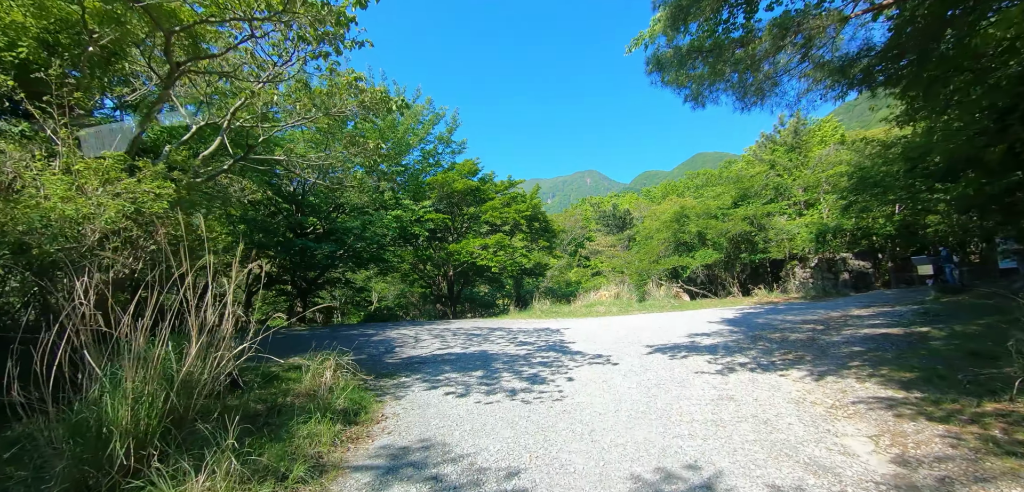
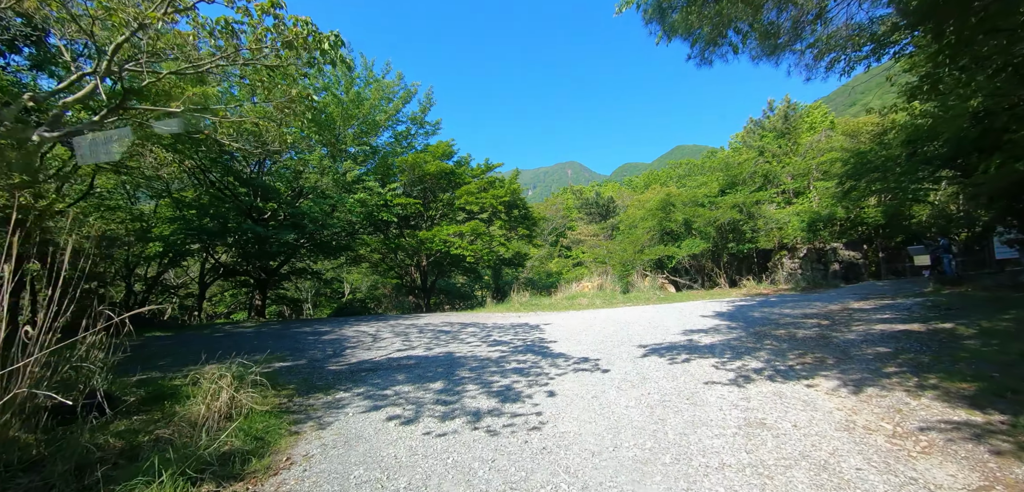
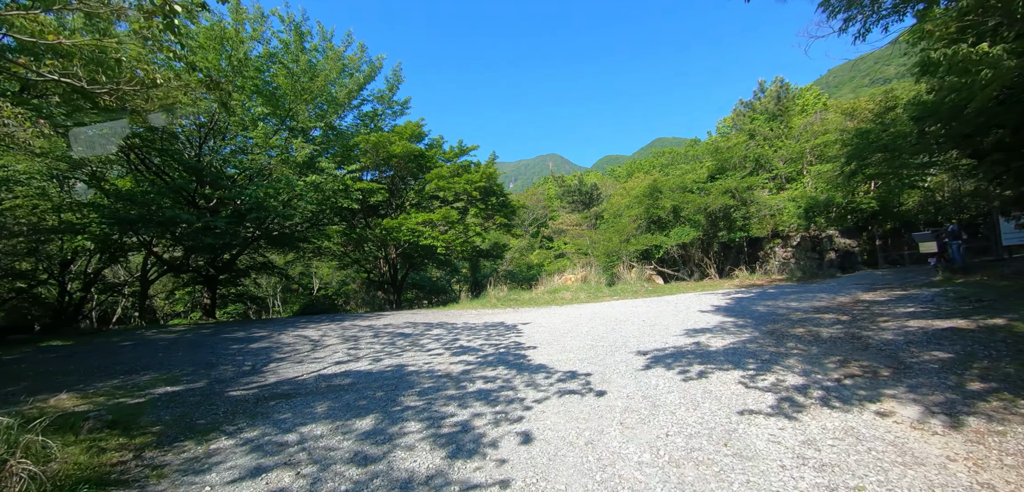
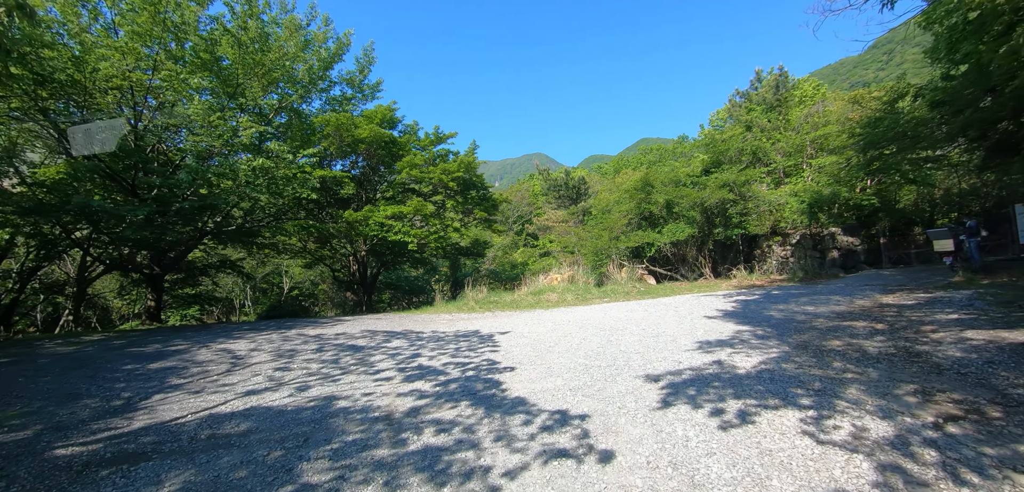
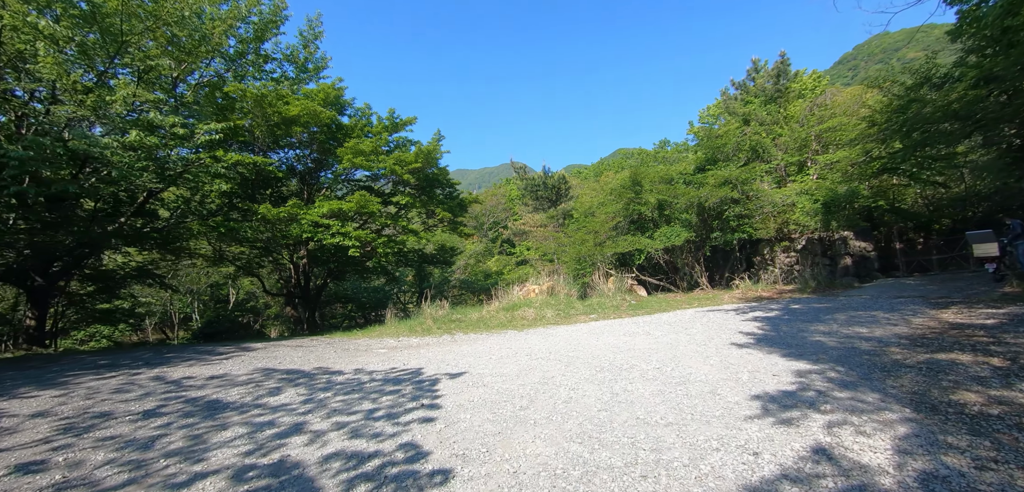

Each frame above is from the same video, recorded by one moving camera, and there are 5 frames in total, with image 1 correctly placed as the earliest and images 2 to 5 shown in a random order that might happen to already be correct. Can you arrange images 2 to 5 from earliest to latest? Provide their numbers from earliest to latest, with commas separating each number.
2, 3, 4, 5
